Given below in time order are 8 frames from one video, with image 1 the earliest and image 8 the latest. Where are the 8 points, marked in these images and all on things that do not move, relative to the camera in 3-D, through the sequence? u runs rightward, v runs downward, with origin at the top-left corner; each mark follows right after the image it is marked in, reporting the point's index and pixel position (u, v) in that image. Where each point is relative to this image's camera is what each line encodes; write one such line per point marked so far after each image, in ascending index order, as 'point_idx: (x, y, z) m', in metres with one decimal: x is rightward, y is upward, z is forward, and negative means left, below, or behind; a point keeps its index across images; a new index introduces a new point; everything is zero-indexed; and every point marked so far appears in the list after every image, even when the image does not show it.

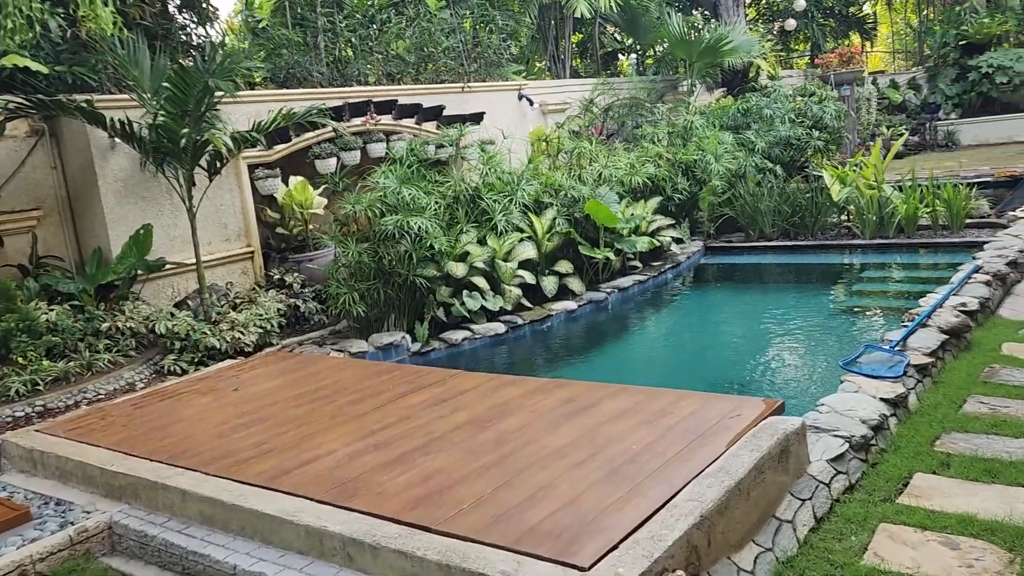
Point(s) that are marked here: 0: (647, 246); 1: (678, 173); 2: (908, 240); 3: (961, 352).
0: (+1.3, +0.4, +8.0) m
1: (+1.9, +1.3, +9.4) m
2: (+4.2, +0.5, +8.6) m
3: (+2.7, -0.4, +4.9) m
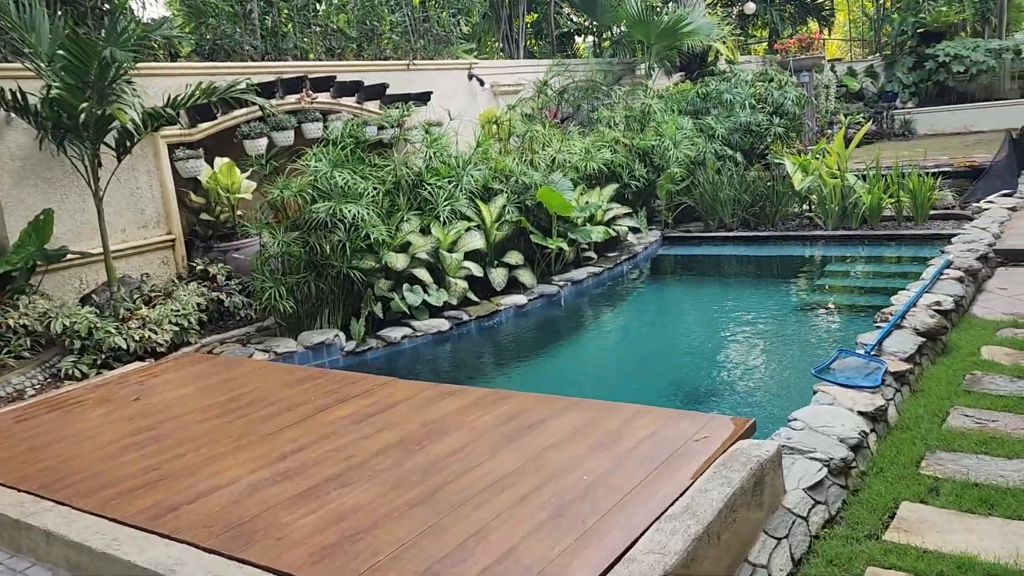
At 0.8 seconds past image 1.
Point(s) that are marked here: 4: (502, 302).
0: (+0.8, +0.5, +7.6) m
1: (+1.4, +1.4, +9.0) m
2: (+3.7, +0.6, +8.3) m
3: (+2.4, -0.4, +4.5) m
4: (-0.1, -0.1, +6.6) m
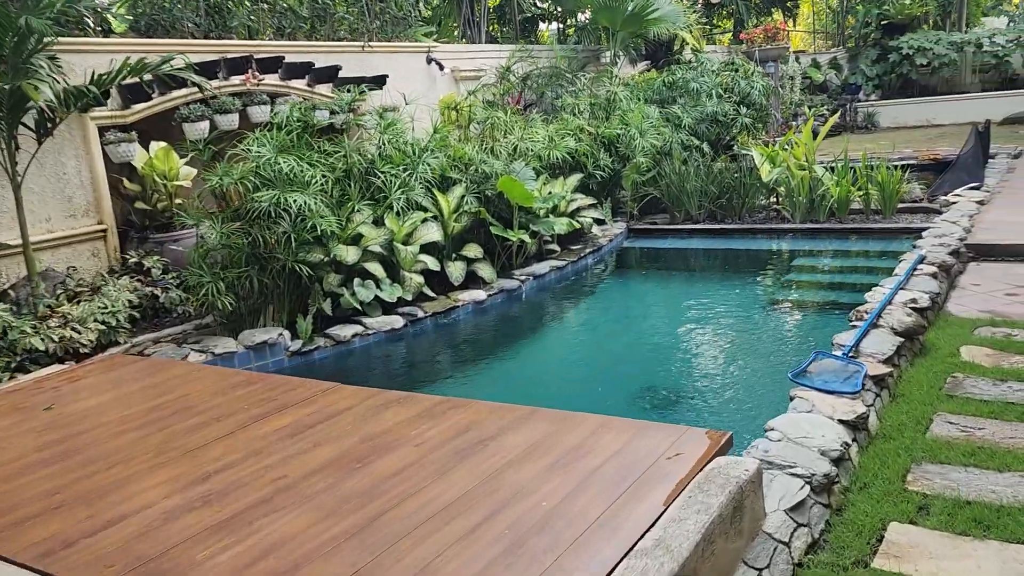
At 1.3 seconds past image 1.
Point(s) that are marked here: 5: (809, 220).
0: (+0.5, +0.5, +7.3) m
1: (+0.9, +1.5, +8.7) m
2: (+3.3, +0.6, +8.1) m
3: (+2.1, -0.4, +4.3) m
4: (-0.4, -0.1, +6.3) m
5: (+3.1, +0.7, +8.5) m
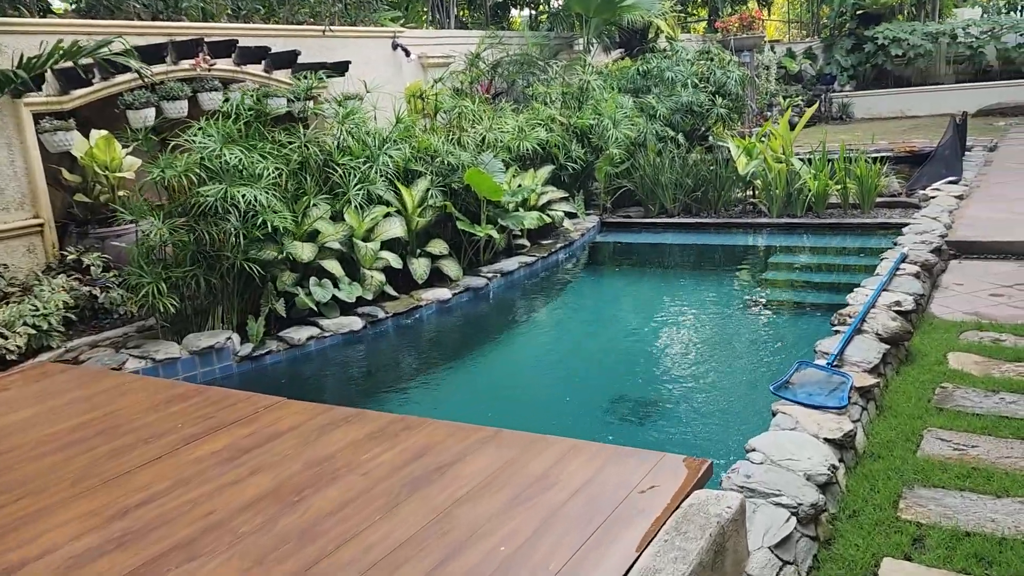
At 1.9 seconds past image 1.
0: (+0.2, +0.6, +7.0) m
1: (+0.6, +1.6, +8.4) m
2: (+3.0, +0.7, +7.9) m
3: (+1.9, -0.4, +4.1) m
4: (-0.7, -0.1, +6.0) m
5: (+2.8, +0.8, +8.3) m
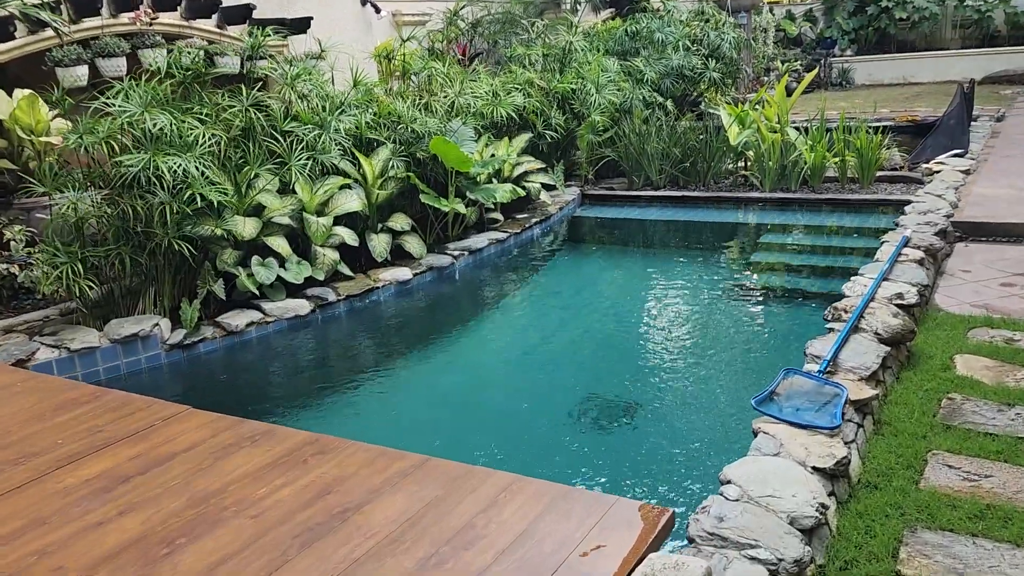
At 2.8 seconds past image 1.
0: (0.0, +0.7, +6.5) m
1: (+0.4, +1.8, +7.9) m
2: (+2.7, +0.8, +7.4) m
3: (+1.7, -0.4, +3.6) m
4: (-0.9, +0.1, +5.5) m
5: (+2.6, +1.0, +7.8) m
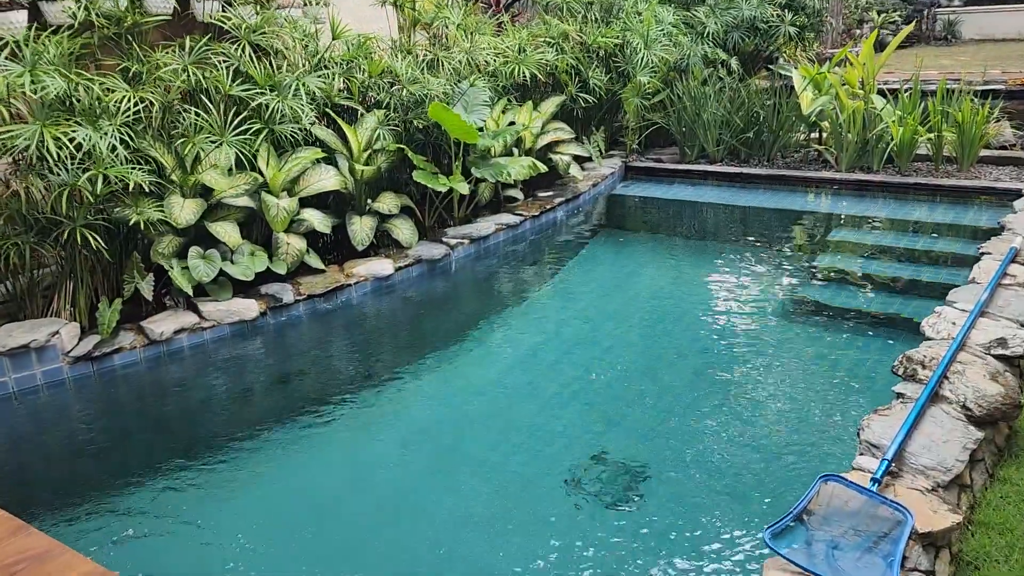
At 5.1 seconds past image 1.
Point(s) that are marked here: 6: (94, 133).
0: (+0.1, +0.8, +5.5) m
1: (+0.7, +1.9, +6.8) m
2: (+2.9, +0.8, +6.1) m
3: (+1.5, -0.6, +2.5) m
4: (-0.9, +0.1, +4.7) m
5: (+2.8, +1.0, +6.6) m
6: (-1.9, +0.7, +3.6) m
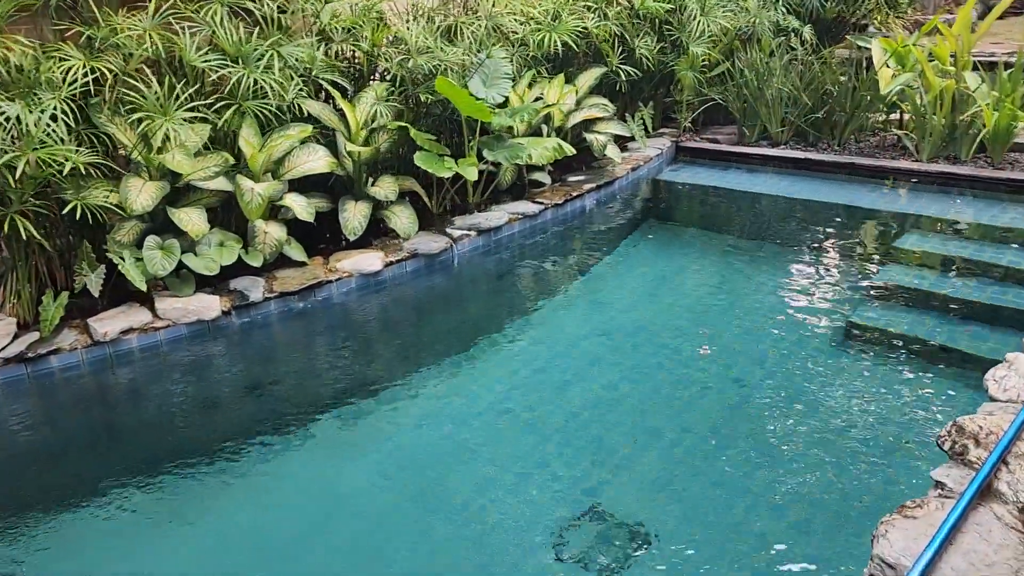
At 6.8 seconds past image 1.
0: (+0.2, +0.8, +4.9) m
1: (+1.0, +1.9, +6.1) m
2: (+3.1, +0.8, +5.3) m
3: (+1.3, -0.7, +1.9) m
4: (-0.9, +0.1, +4.2) m
5: (+3.0, +0.9, +5.7) m
6: (-1.9, +0.7, +3.3) m
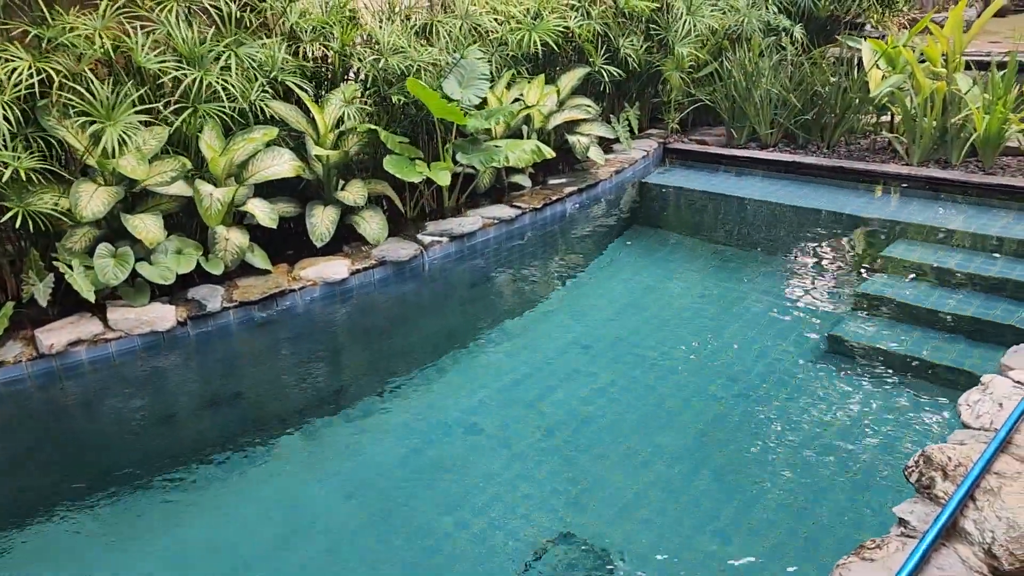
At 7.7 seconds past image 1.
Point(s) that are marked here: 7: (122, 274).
0: (+0.1, +0.8, +4.8) m
1: (+0.8, +1.9, +5.9) m
2: (+3.0, +0.7, +5.1) m
3: (+1.1, -0.8, +1.8) m
4: (-1.0, +0.1, +4.1) m
5: (+2.9, +0.9, +5.6) m
6: (-2.0, +0.7, +3.1) m
7: (-1.7, +0.1, +3.5) m
